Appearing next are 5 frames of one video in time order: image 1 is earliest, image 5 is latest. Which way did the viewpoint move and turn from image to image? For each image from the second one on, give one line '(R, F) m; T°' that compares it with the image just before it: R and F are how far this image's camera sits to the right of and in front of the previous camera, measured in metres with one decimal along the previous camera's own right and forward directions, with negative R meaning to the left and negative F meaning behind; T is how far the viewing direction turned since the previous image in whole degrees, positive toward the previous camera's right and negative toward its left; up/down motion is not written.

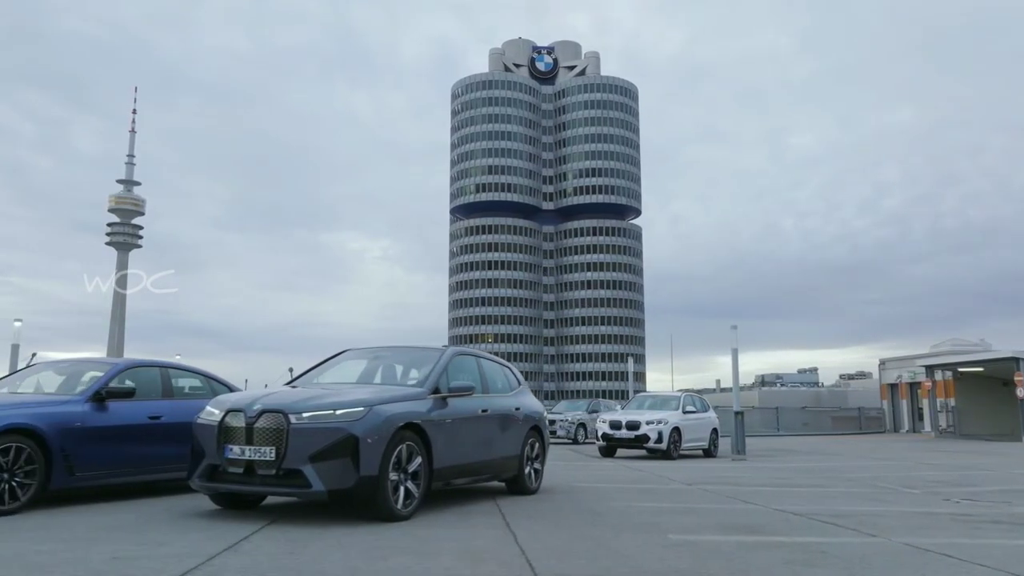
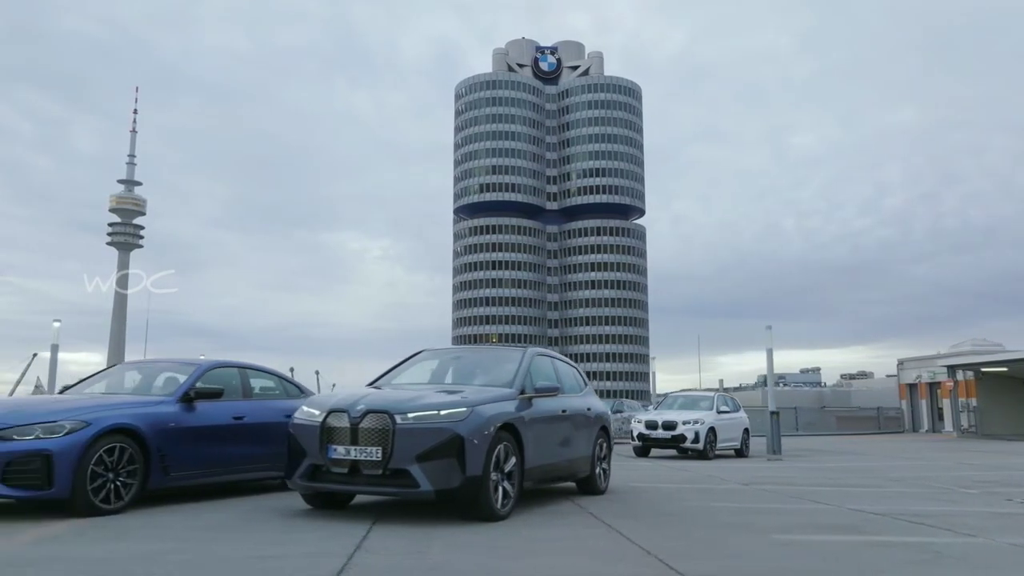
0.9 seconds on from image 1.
(-0.8, 0.0) m; 0°
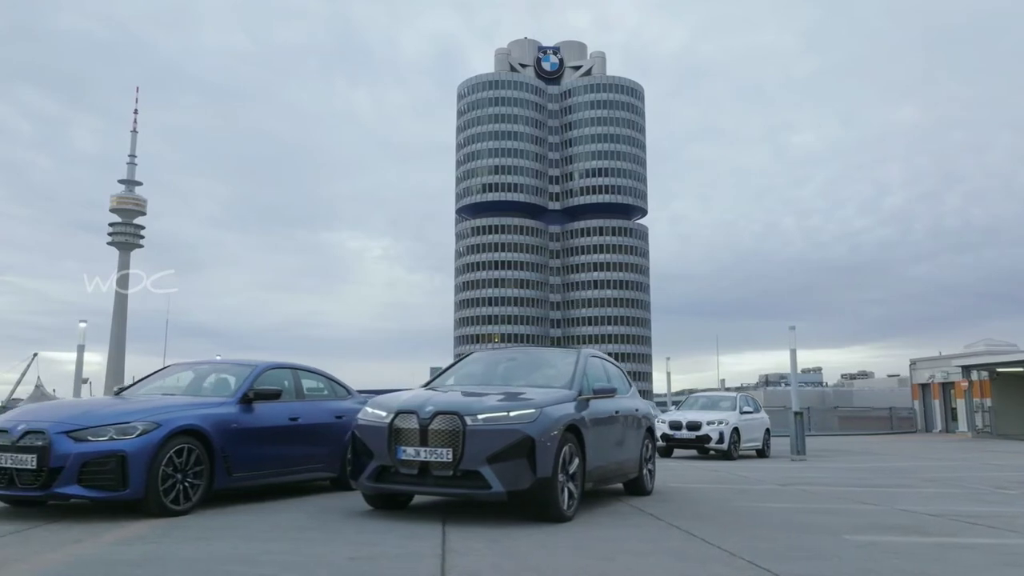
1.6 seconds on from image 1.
(-0.5, 0.0) m; 0°
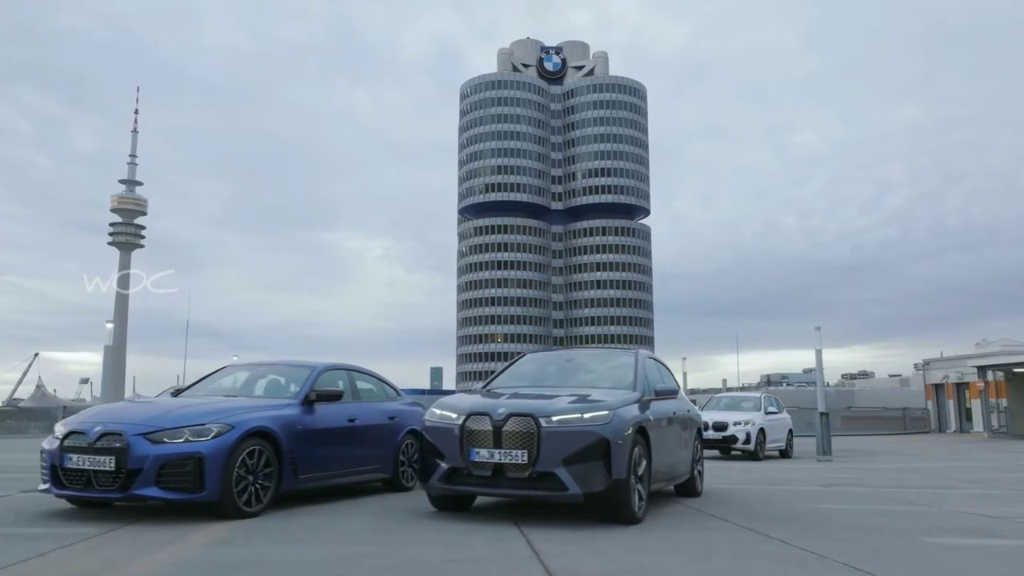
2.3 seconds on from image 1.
(-0.5, 0.0) m; 0°
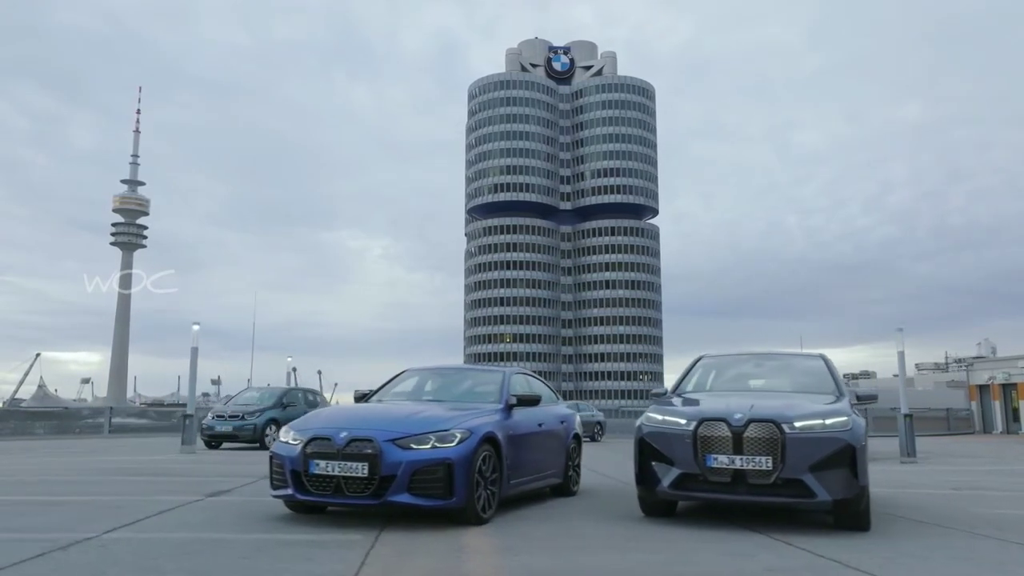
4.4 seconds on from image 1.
(-1.8, 0.0) m; 0°
